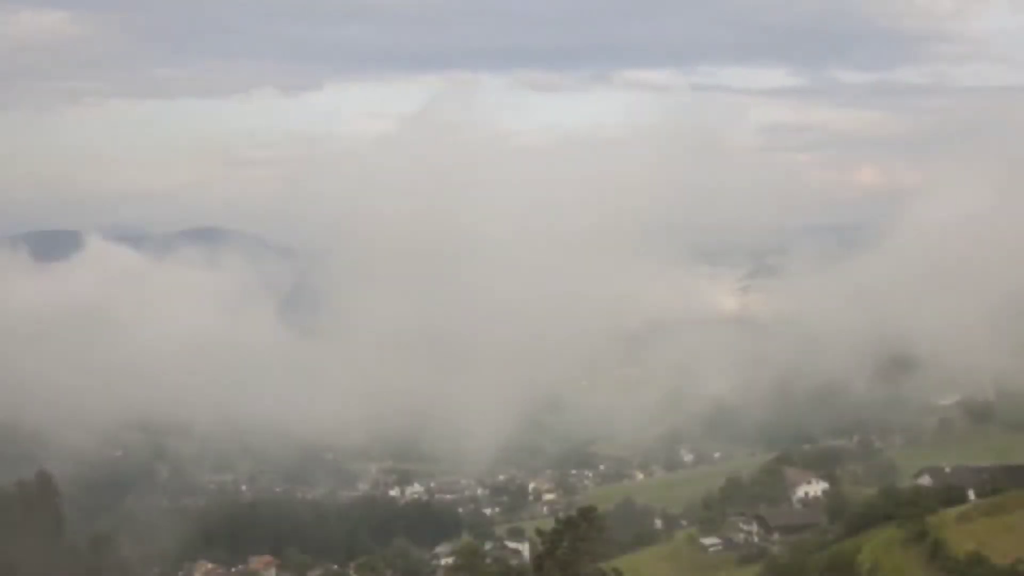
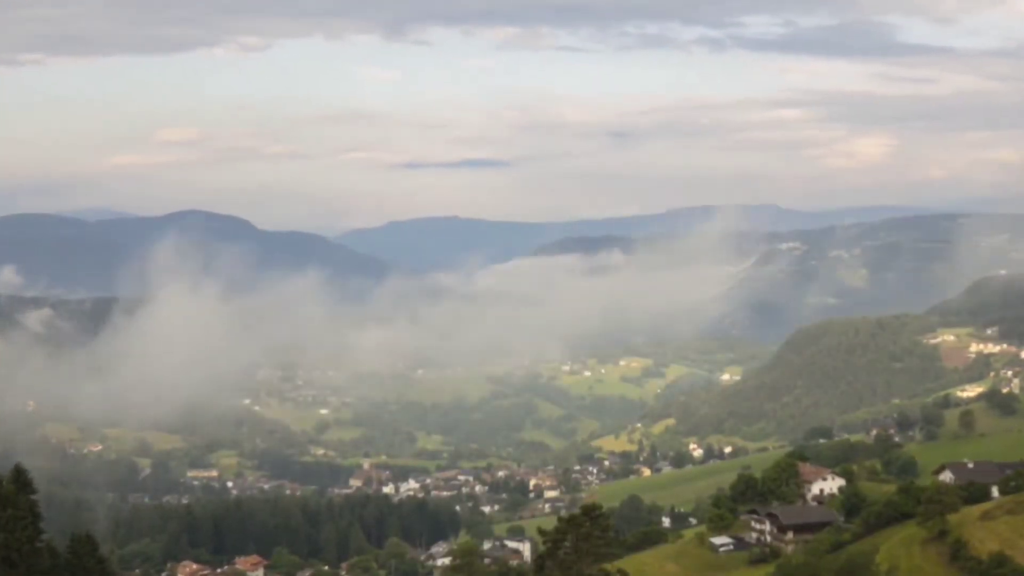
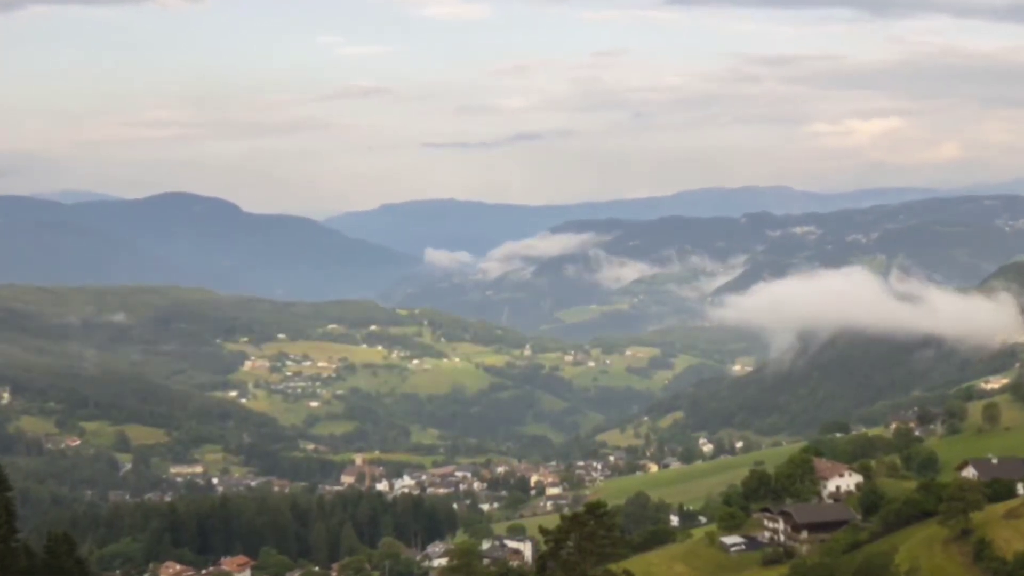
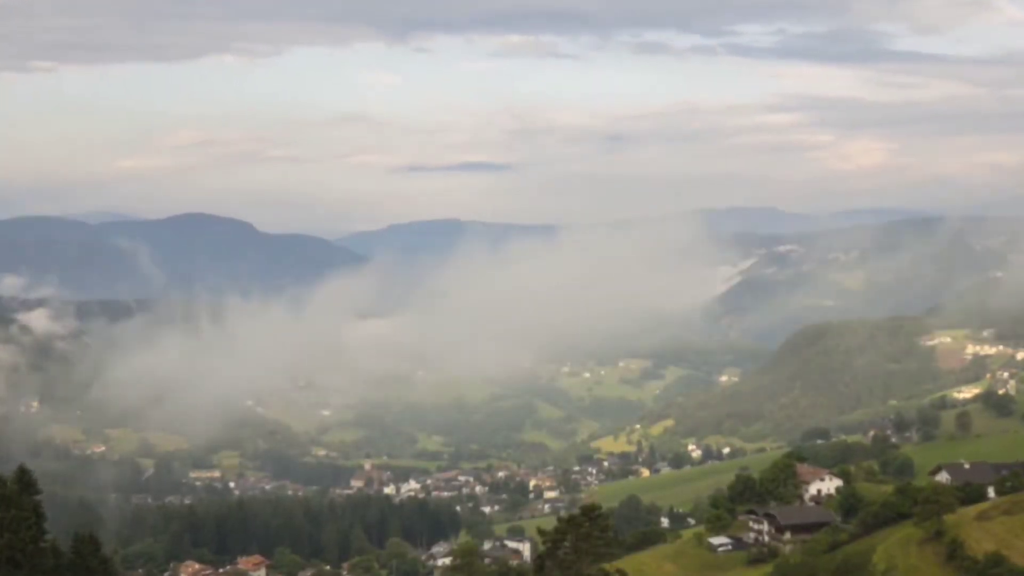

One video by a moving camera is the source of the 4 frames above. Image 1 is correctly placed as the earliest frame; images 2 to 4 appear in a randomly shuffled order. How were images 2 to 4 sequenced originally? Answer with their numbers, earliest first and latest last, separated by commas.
4, 2, 3
